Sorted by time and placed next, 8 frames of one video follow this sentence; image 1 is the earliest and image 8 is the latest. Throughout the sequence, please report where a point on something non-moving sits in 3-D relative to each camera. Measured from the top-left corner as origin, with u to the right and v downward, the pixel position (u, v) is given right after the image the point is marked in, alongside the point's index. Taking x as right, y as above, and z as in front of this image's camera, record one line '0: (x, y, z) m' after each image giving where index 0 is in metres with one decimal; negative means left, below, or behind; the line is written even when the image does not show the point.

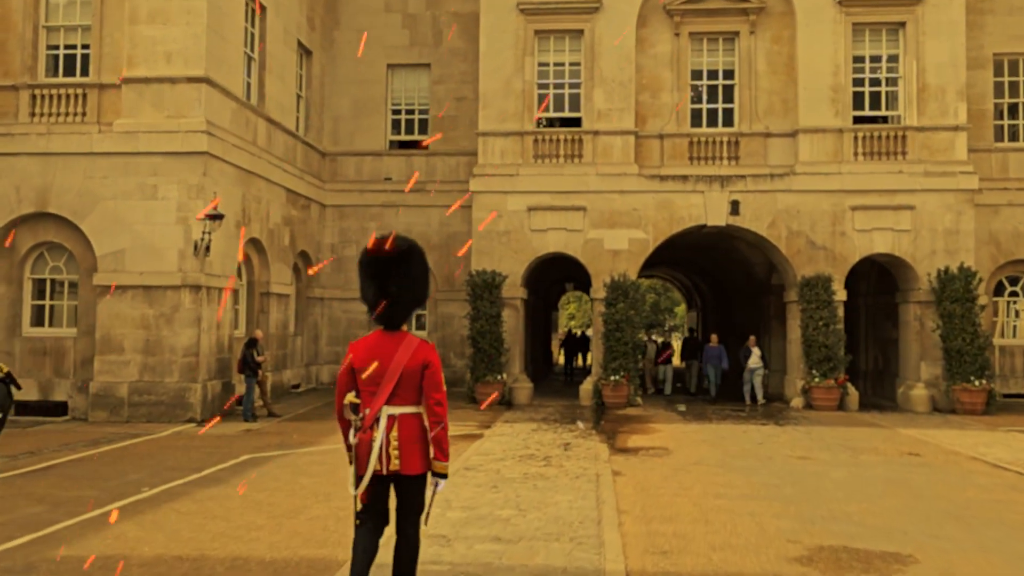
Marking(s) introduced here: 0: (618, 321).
0: (+2.0, -0.6, +16.0) m
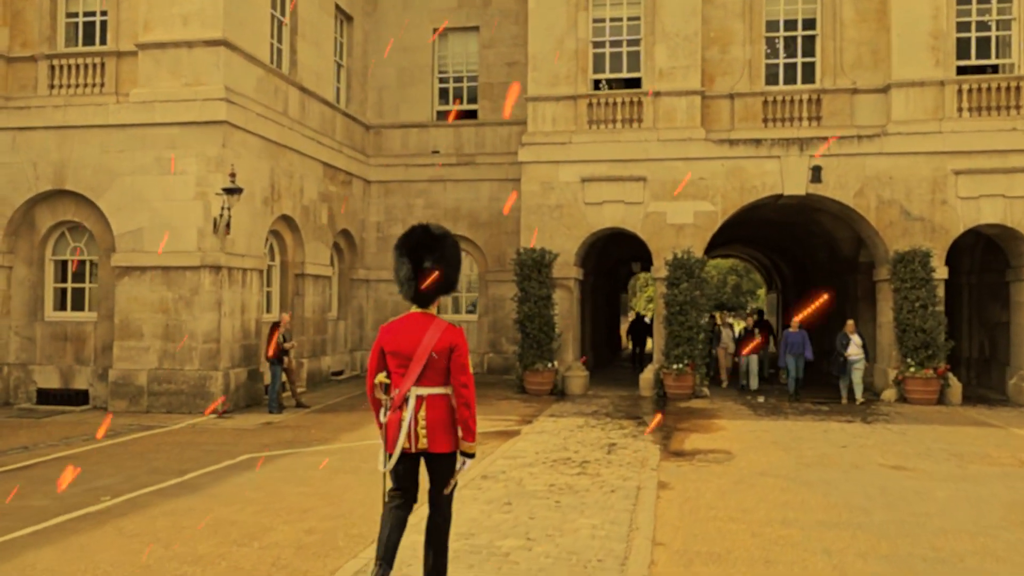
0: (+2.9, -0.3, +14.3) m
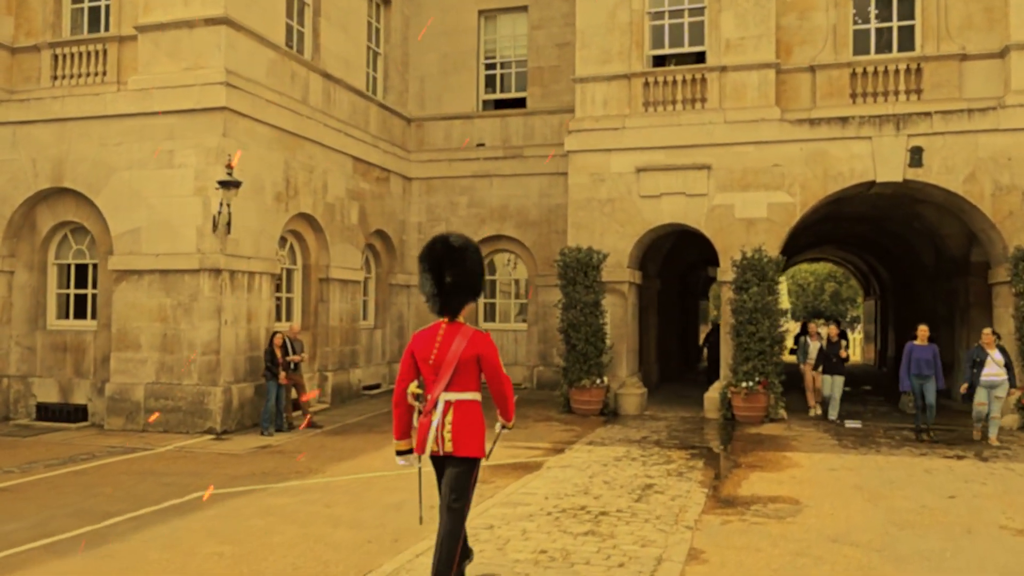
0: (+3.5, -0.3, +12.2) m
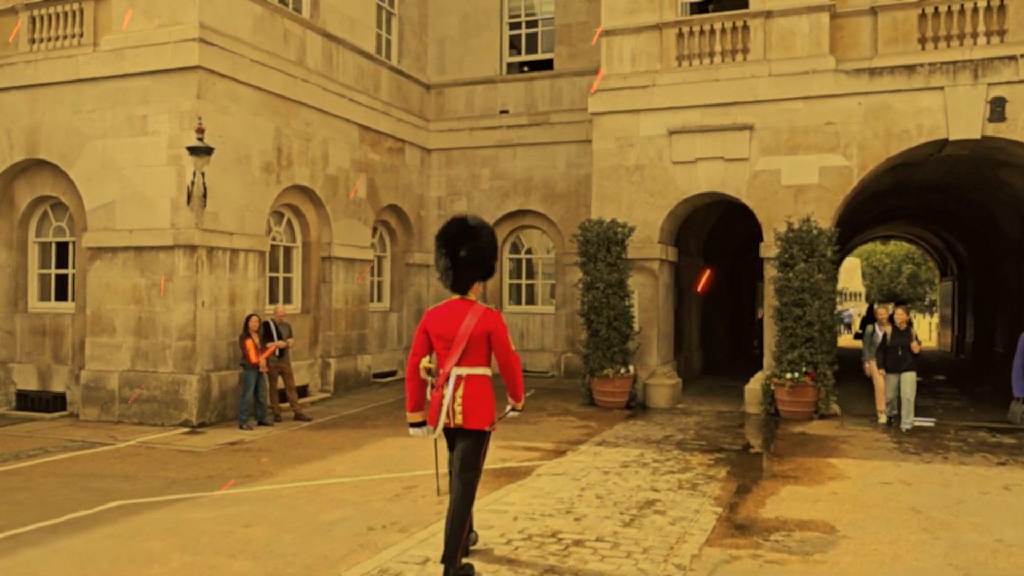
0: (+3.6, 0.0, +10.6) m
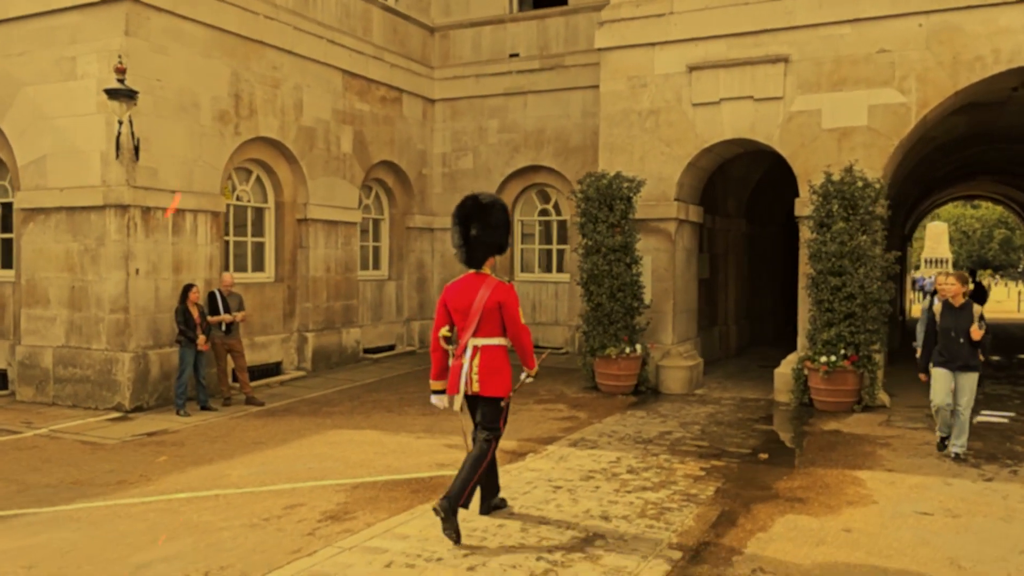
0: (+3.4, +0.3, +8.7) m
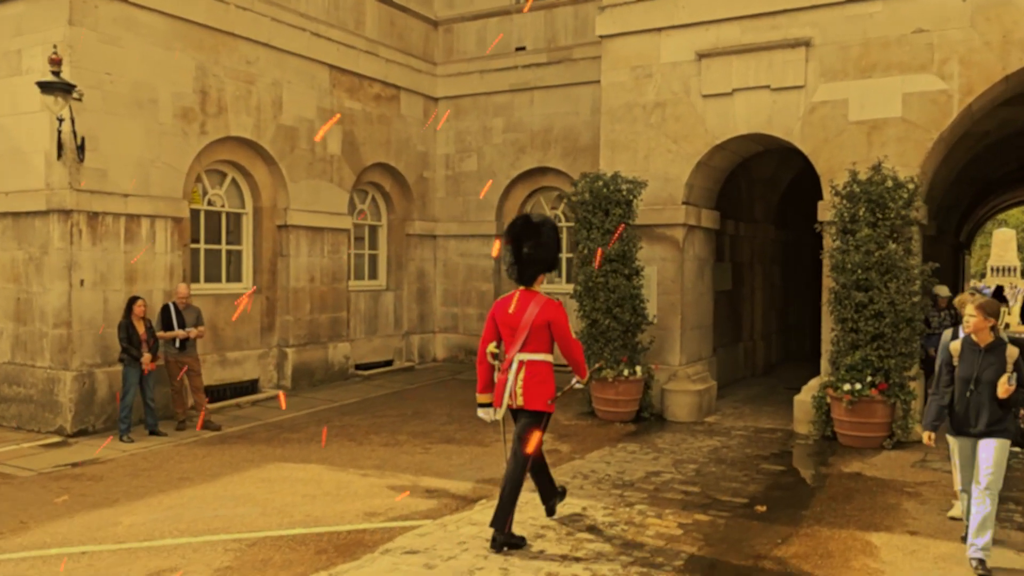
0: (+3.1, +0.2, +7.5) m
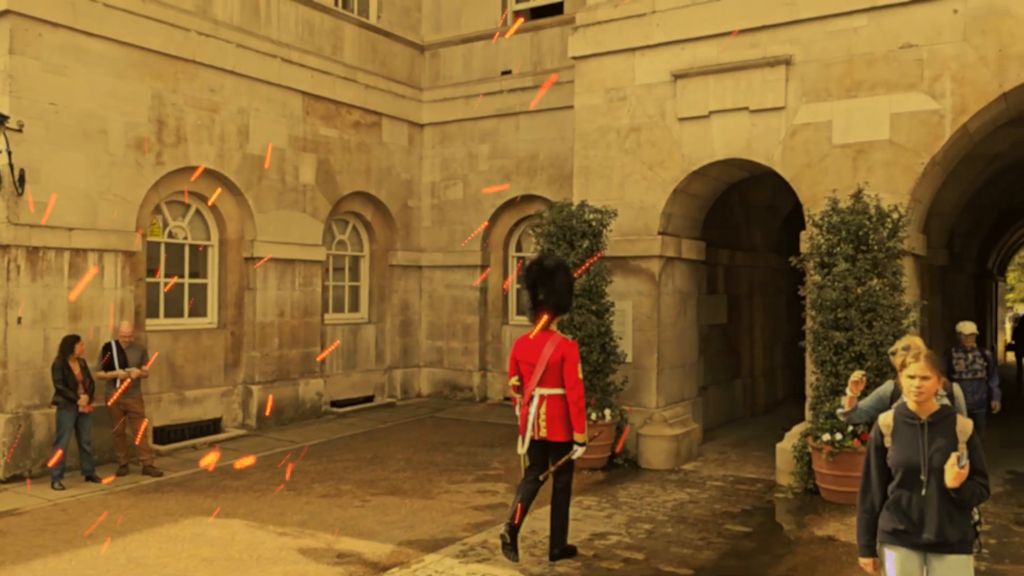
0: (+2.7, -0.1, +6.8) m
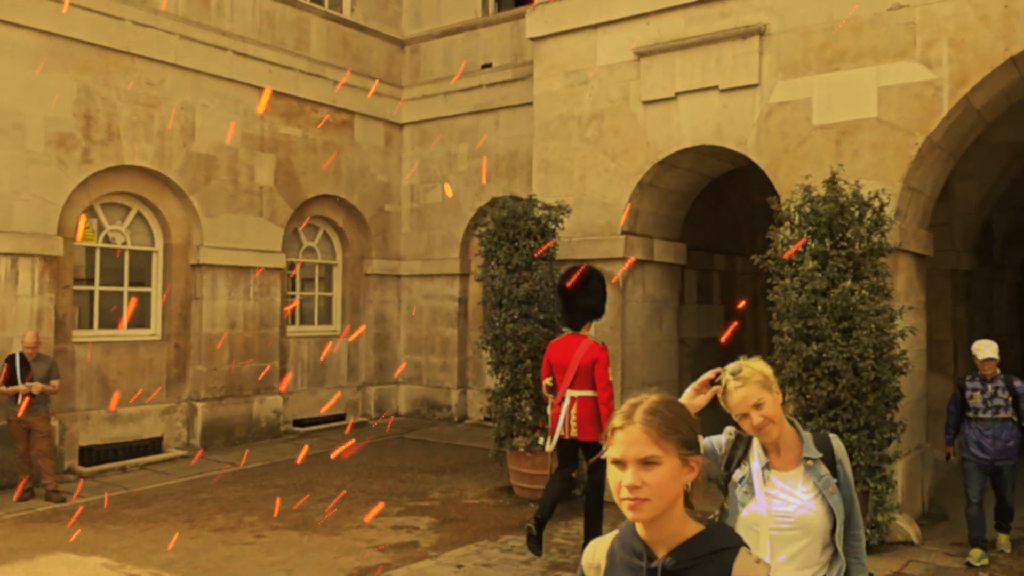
0: (+2.1, -0.2, +5.7) m
